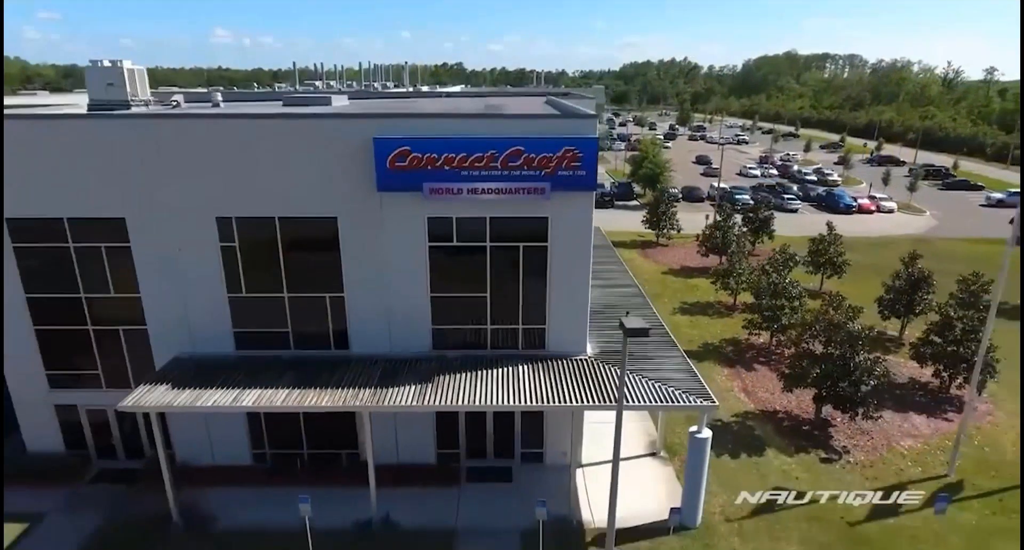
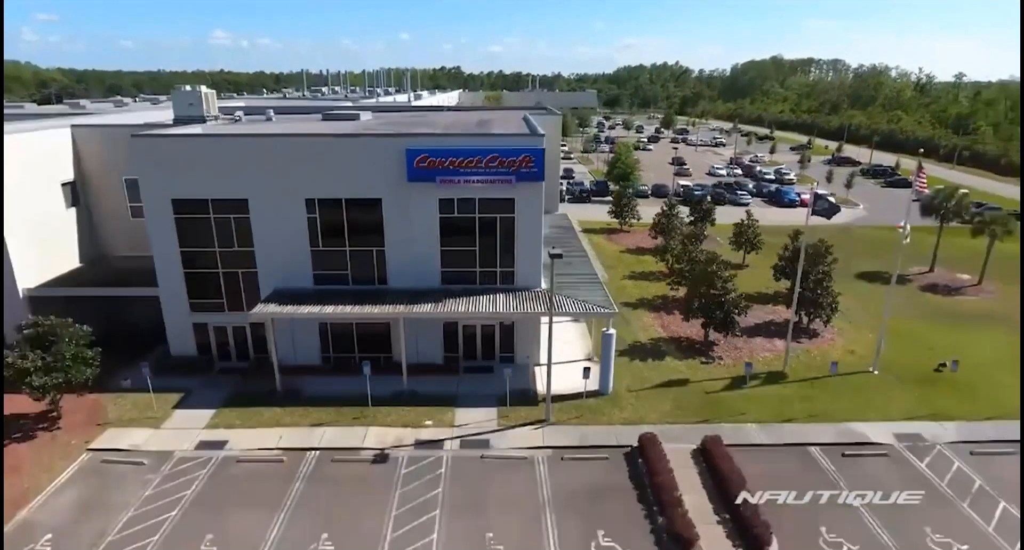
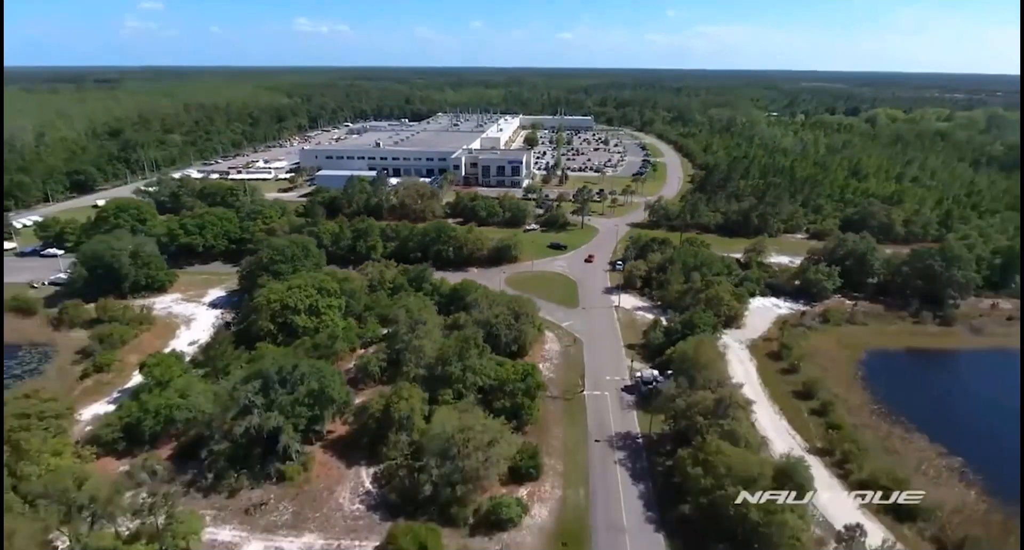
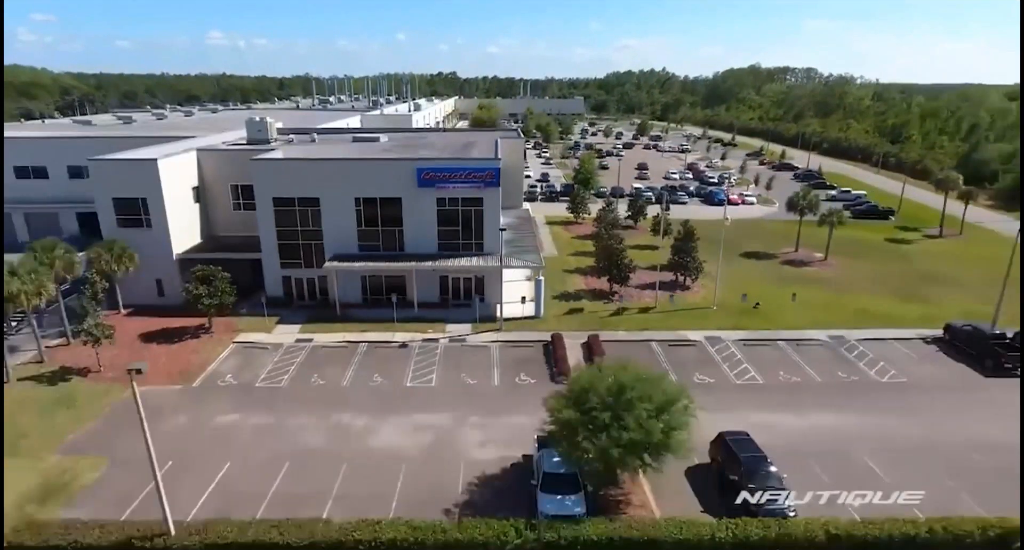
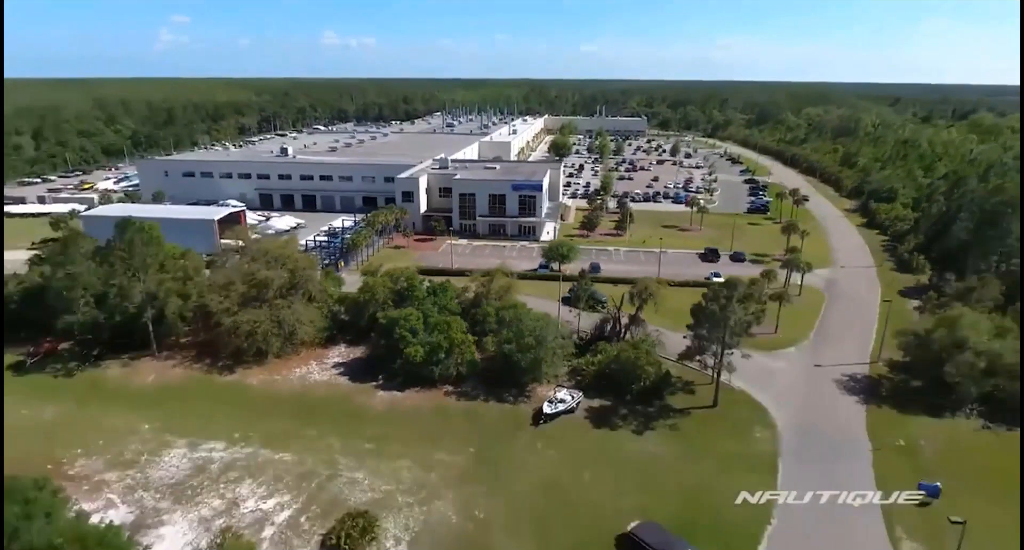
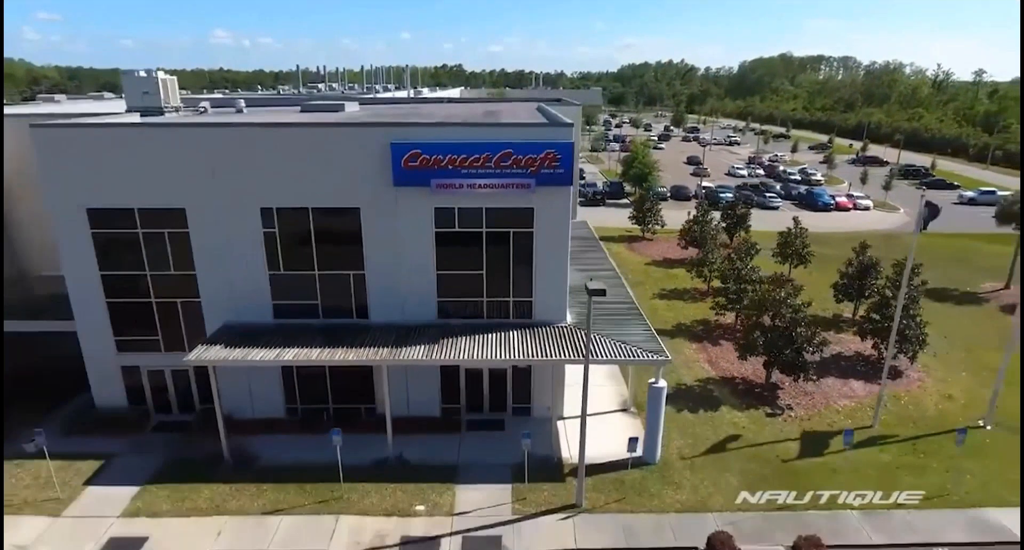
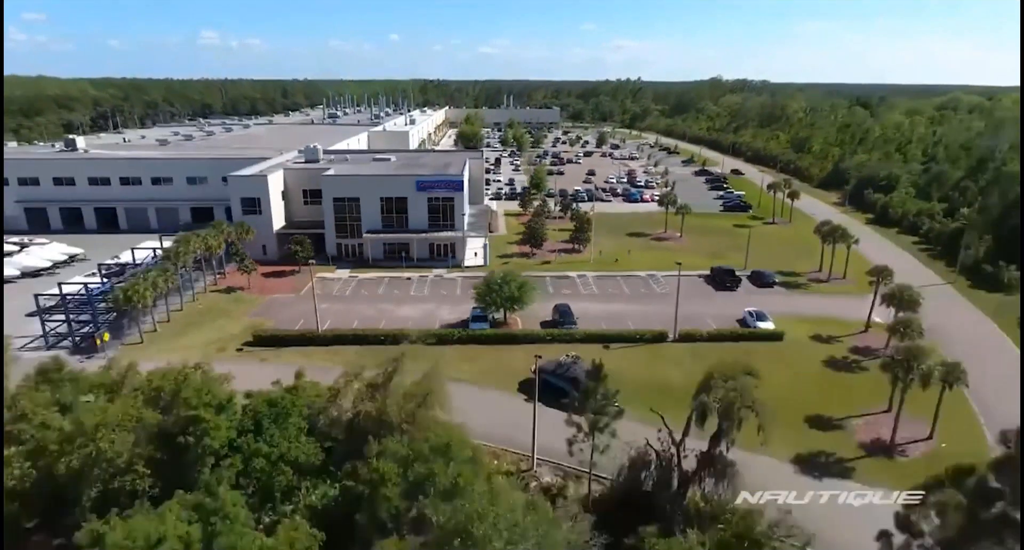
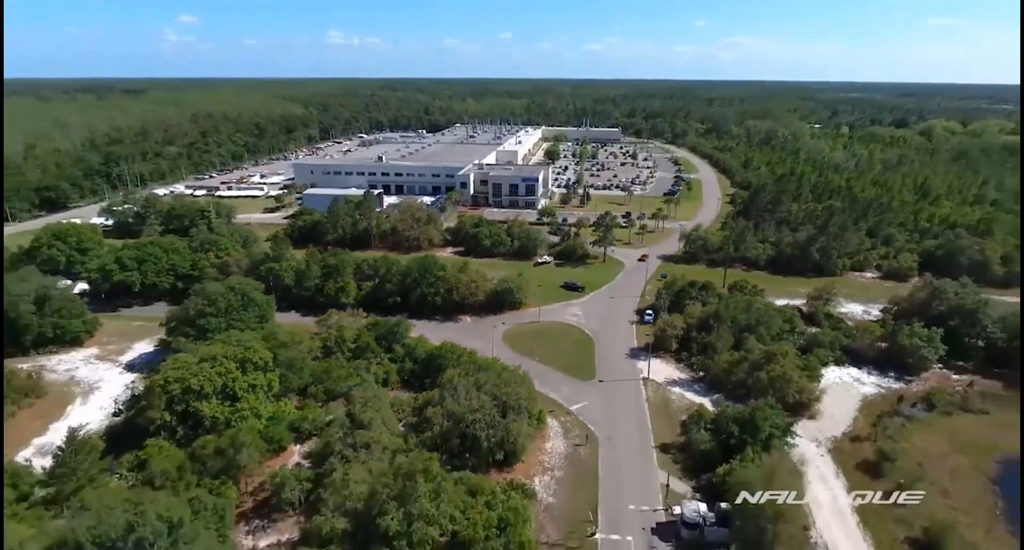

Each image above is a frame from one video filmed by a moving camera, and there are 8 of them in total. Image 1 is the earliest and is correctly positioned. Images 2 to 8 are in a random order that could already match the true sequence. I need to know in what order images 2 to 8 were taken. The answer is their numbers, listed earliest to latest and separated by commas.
6, 2, 4, 7, 5, 8, 3
